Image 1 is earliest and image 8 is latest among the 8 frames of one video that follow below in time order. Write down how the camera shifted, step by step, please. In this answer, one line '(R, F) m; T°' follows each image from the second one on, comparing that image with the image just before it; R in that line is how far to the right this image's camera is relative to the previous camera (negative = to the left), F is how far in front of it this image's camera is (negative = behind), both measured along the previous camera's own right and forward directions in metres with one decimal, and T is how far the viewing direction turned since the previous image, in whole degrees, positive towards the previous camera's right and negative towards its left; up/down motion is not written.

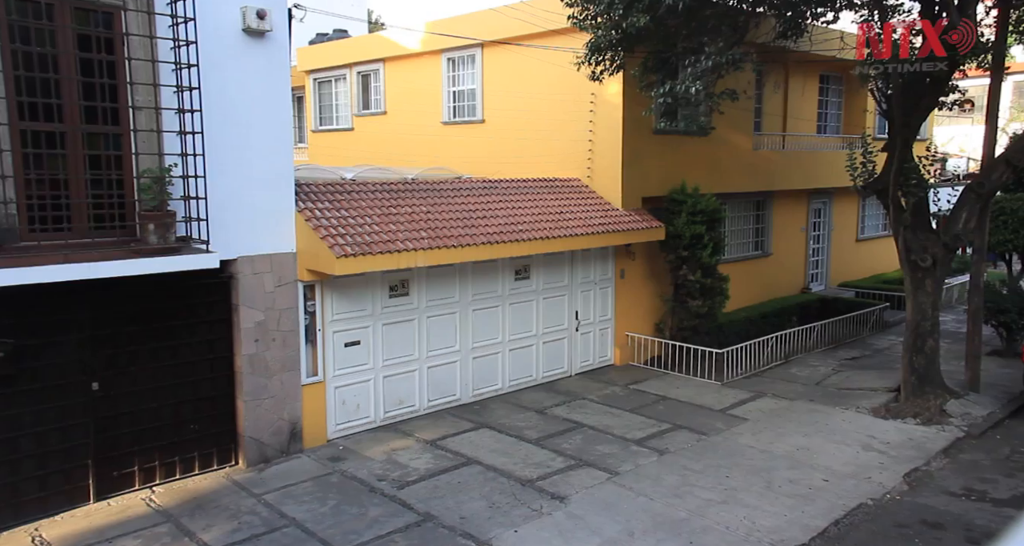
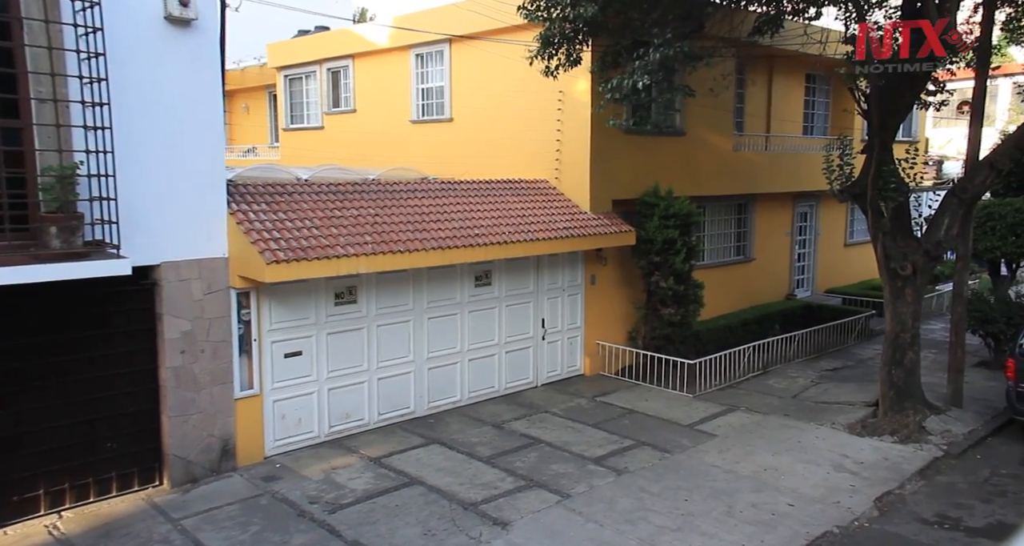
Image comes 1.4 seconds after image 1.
(+0.6, +0.6) m; 0°
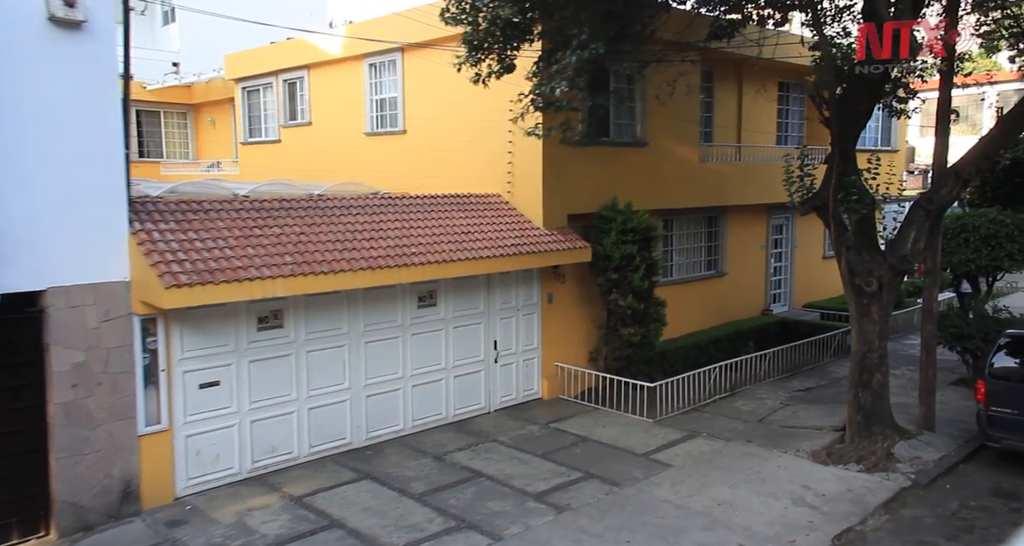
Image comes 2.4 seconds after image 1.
(+0.7, +0.7) m; 0°
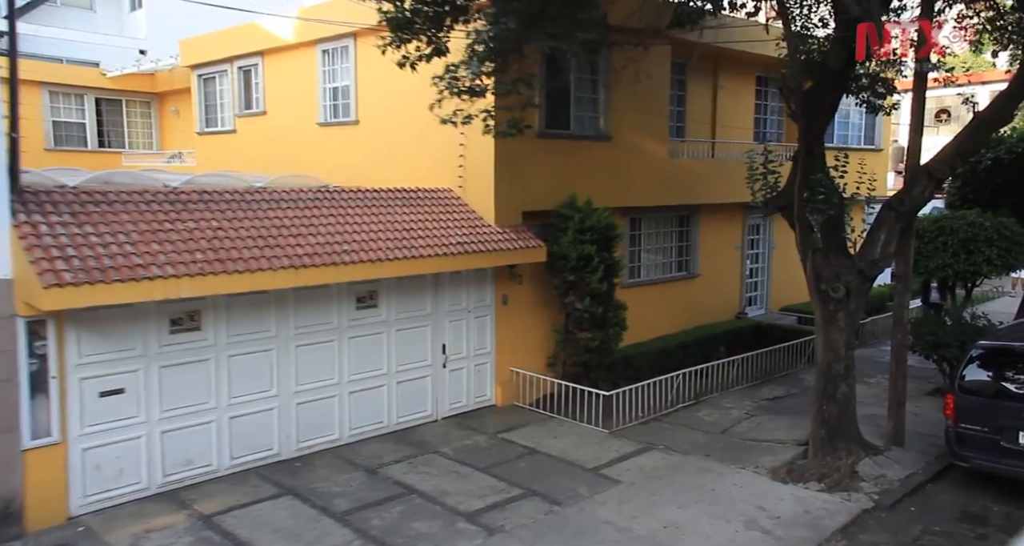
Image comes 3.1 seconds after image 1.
(+0.6, +0.7) m; 0°
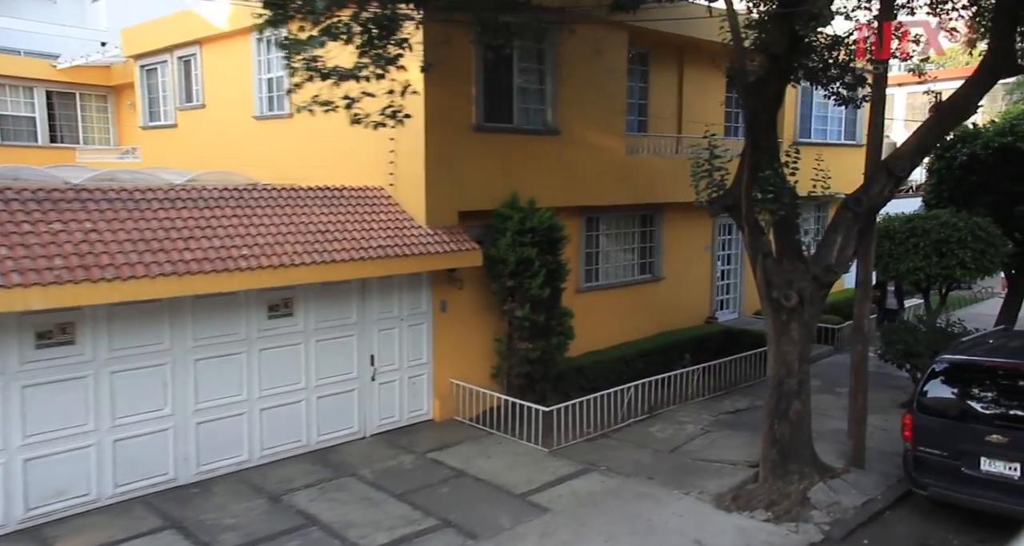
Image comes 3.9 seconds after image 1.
(+0.8, +0.9) m; 0°
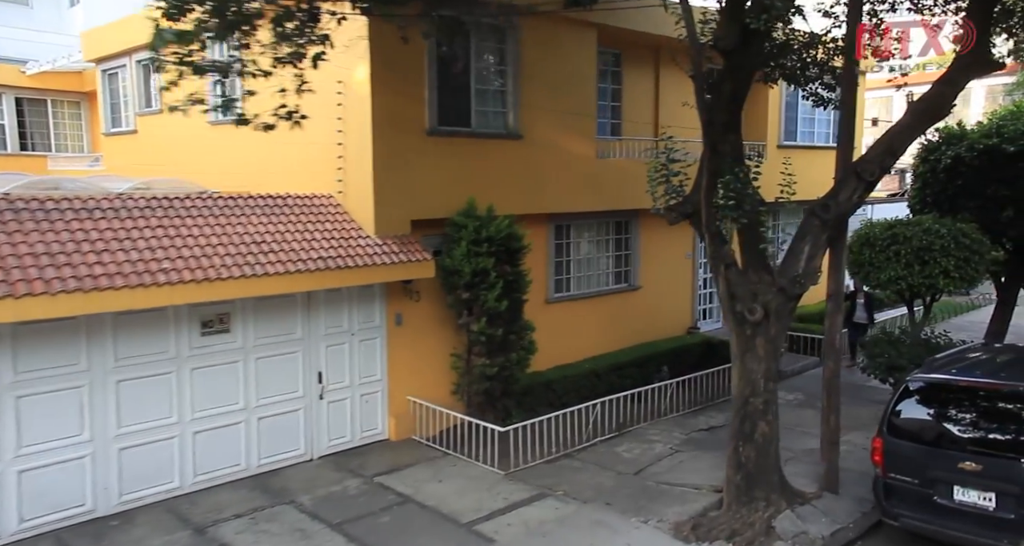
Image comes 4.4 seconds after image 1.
(+0.6, +0.6) m; 0°
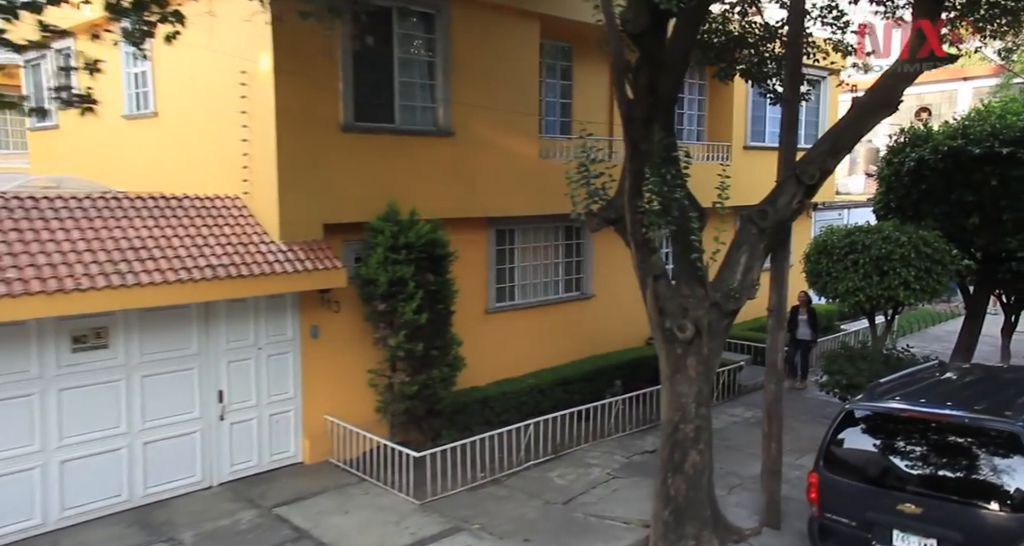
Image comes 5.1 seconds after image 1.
(+0.8, +0.9) m; +1°
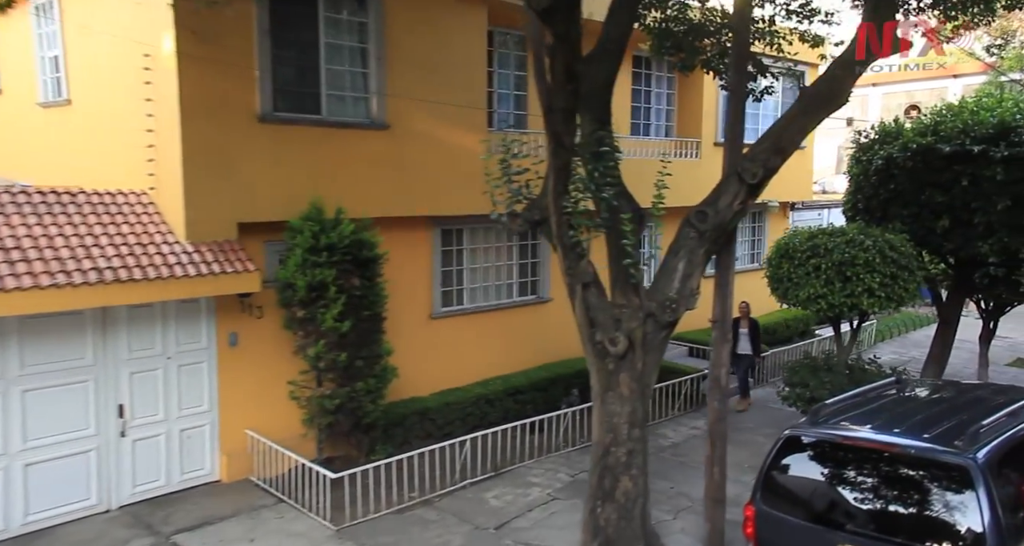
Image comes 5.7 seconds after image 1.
(+0.6, +0.8) m; 0°
